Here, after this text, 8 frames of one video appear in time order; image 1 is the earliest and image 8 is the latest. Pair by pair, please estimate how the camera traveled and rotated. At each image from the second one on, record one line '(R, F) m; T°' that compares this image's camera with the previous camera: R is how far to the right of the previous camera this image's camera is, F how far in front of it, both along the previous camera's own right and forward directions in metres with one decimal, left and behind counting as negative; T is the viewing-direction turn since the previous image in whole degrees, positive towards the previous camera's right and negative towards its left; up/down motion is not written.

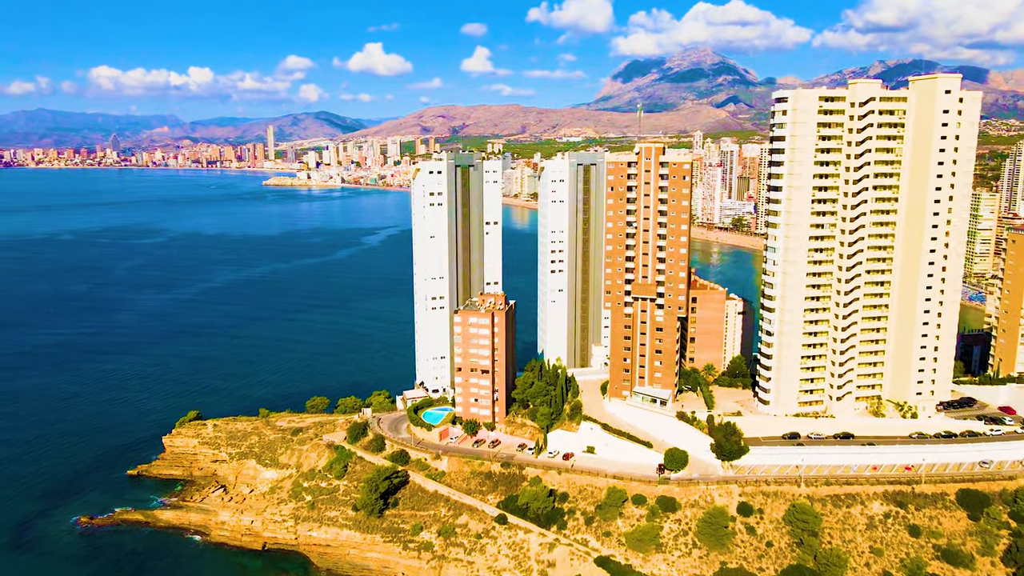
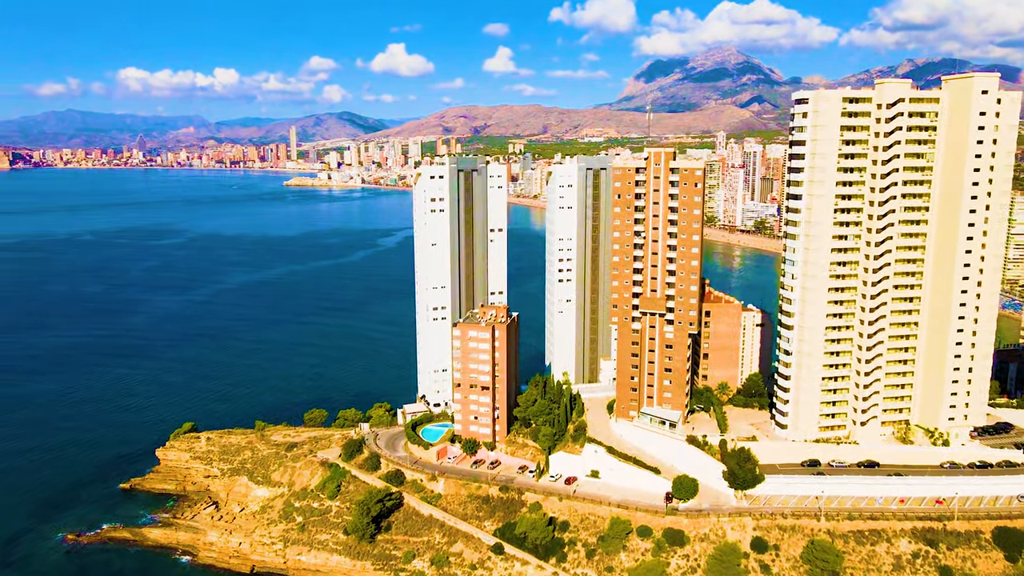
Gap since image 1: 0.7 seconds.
(+0.9, +2.0) m; -2°
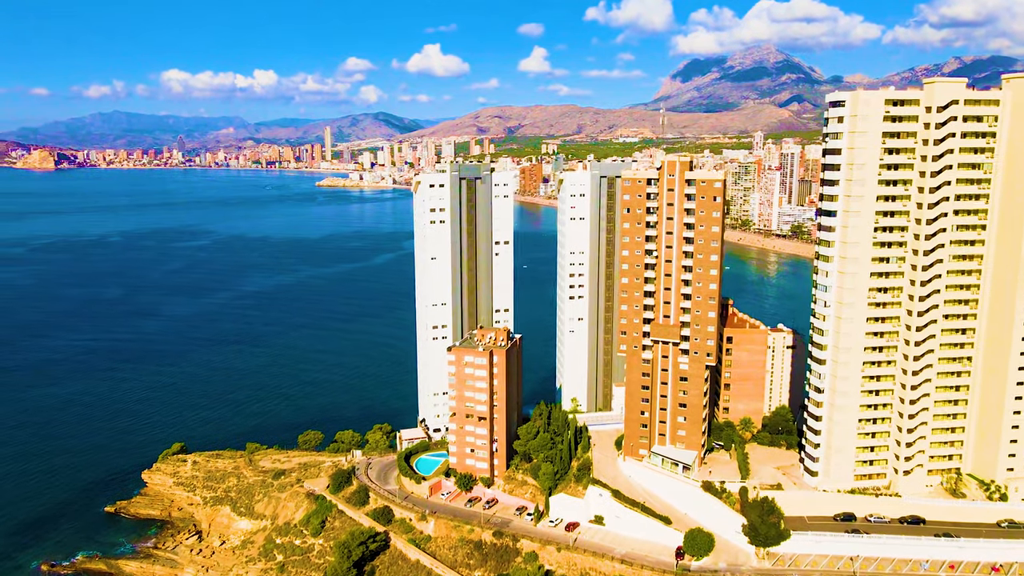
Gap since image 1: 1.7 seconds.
(+1.4, +3.2) m; -3°
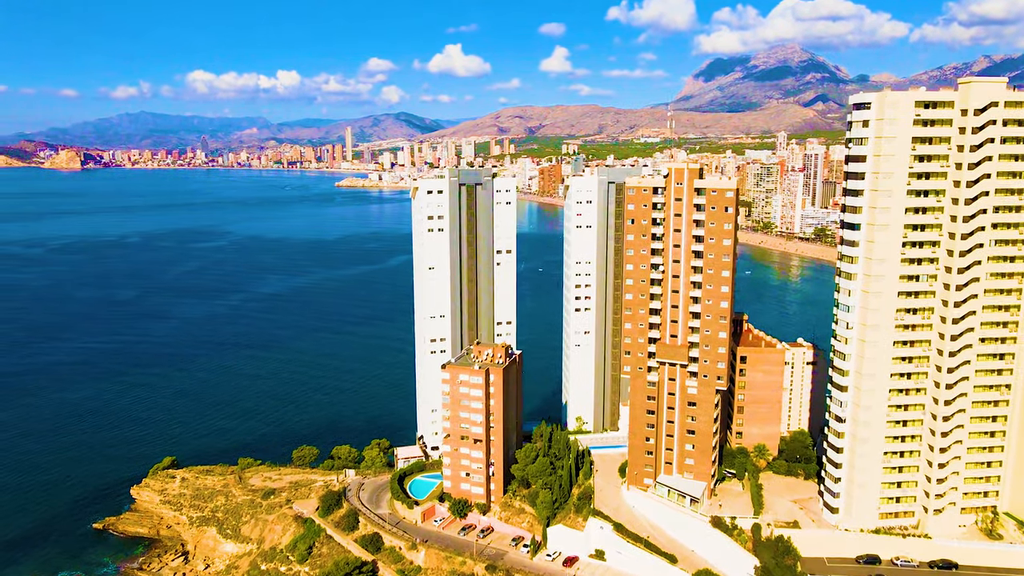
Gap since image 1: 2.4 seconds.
(+0.9, +2.0) m; -2°
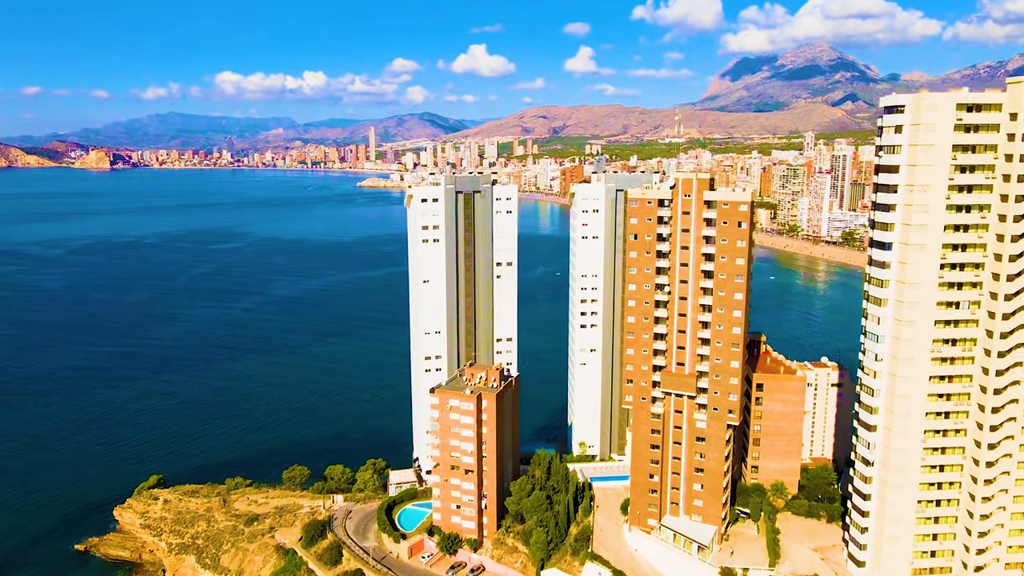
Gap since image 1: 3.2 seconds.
(+1.1, +2.4) m; -2°
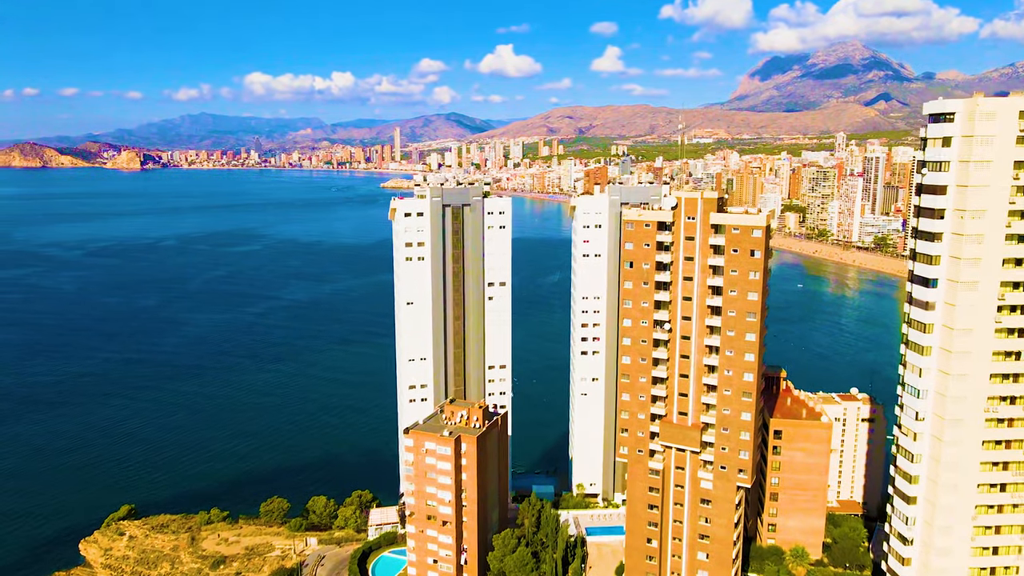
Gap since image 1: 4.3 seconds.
(+1.4, +3.2) m; -2°
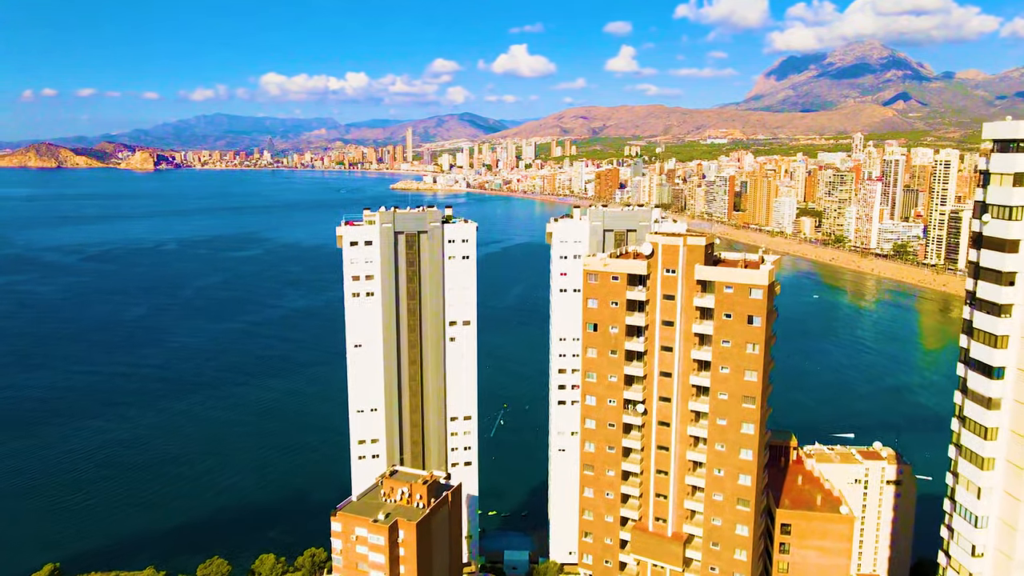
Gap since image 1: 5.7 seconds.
(+1.8, +4.4) m; -1°
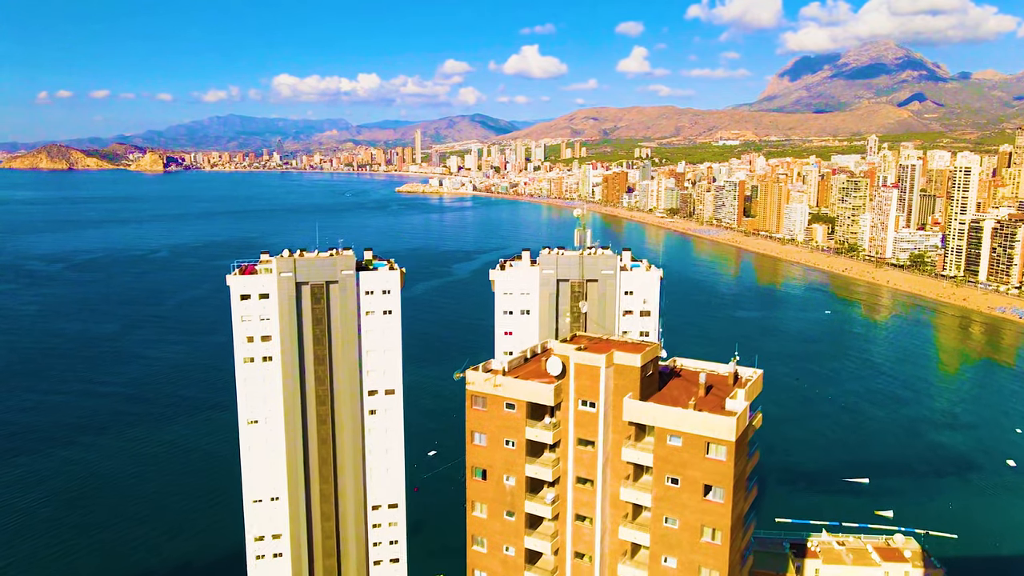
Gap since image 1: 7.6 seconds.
(+2.3, +5.1) m; -1°
